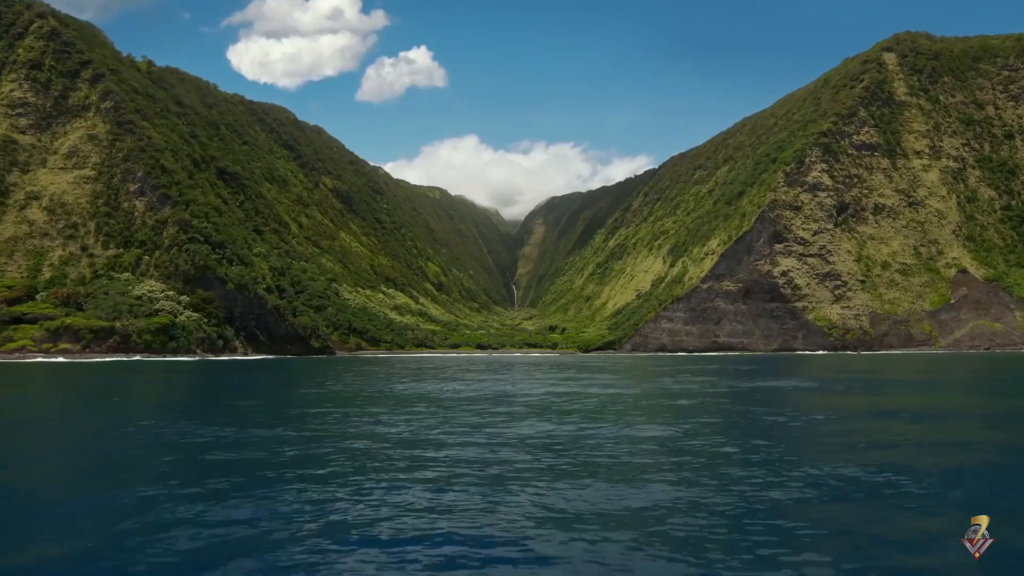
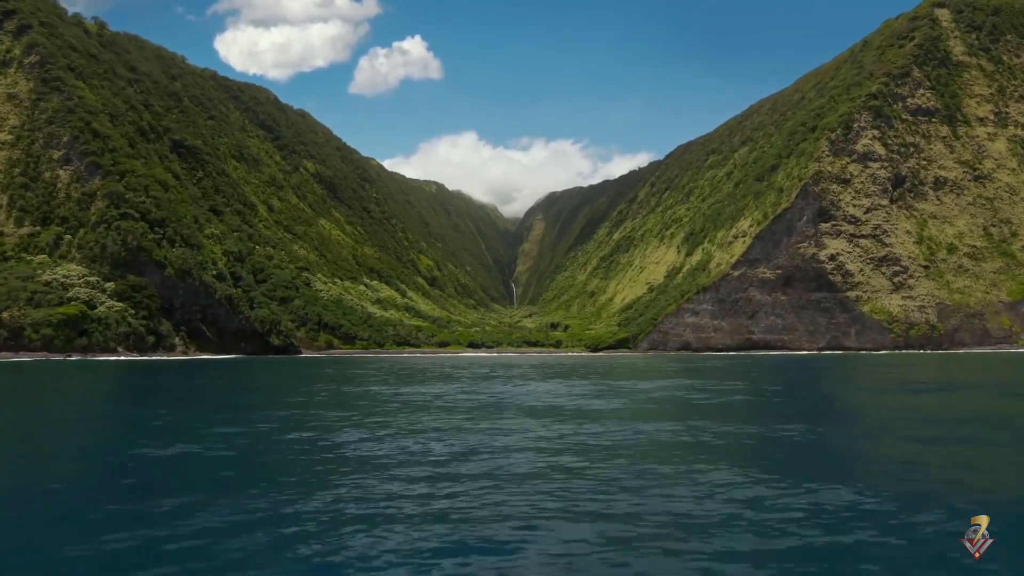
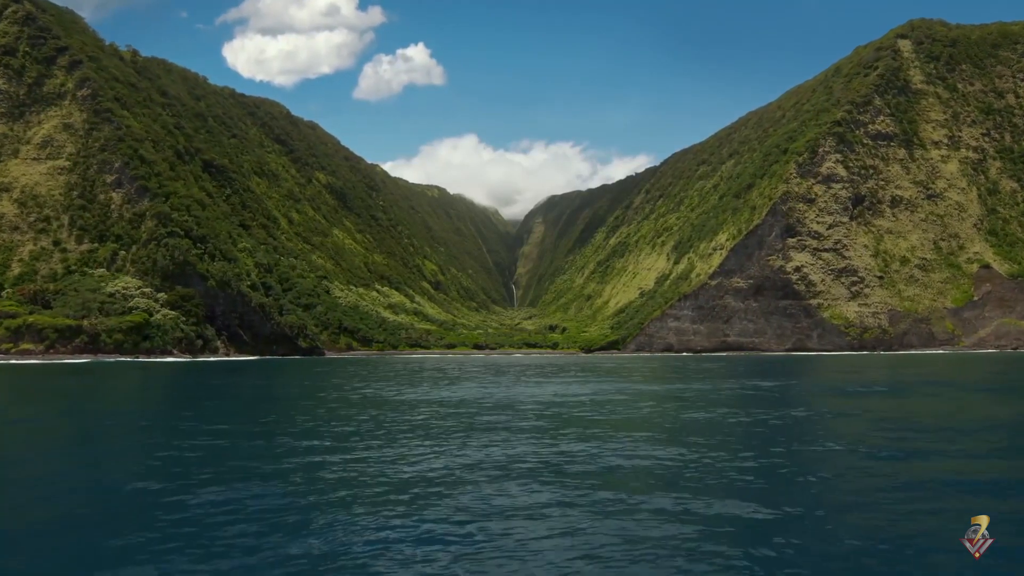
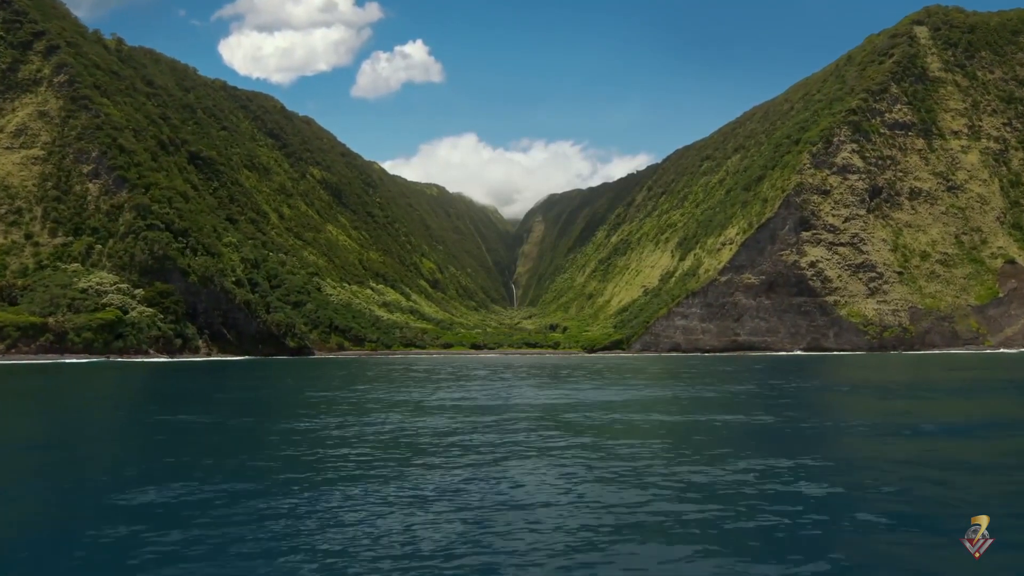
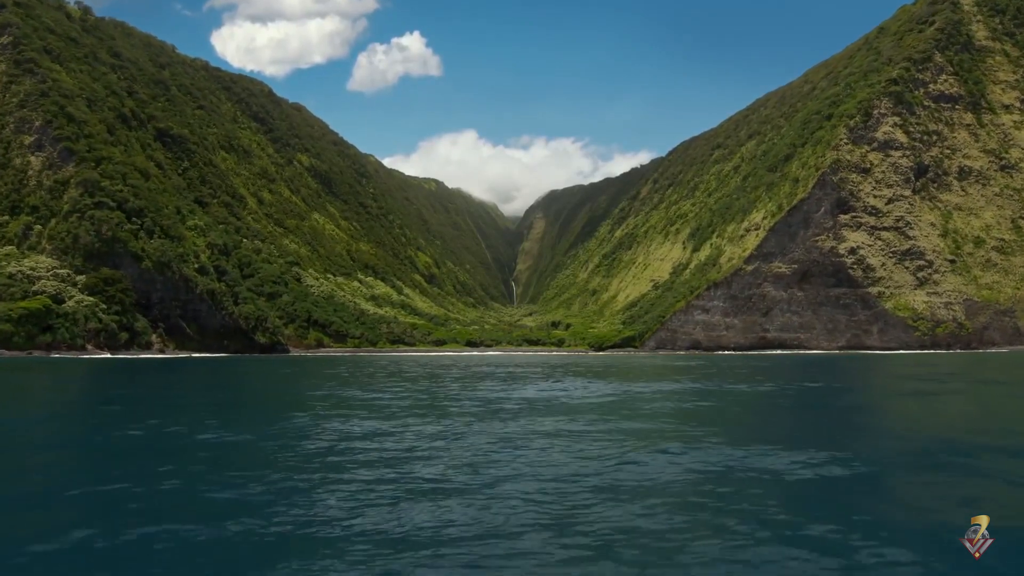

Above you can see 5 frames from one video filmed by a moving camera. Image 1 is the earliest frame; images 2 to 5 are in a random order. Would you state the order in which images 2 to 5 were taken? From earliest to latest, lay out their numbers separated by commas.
3, 4, 2, 5
